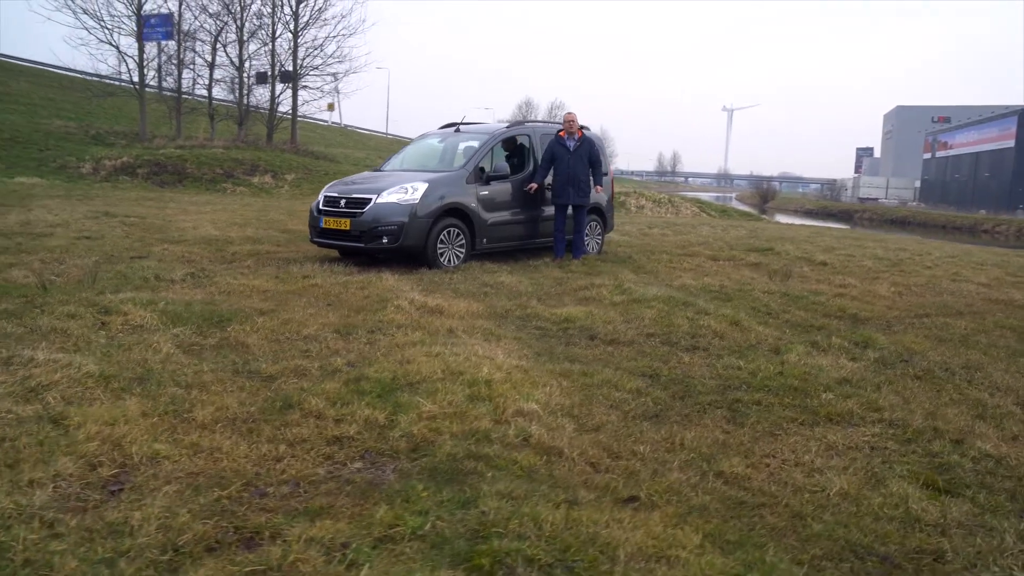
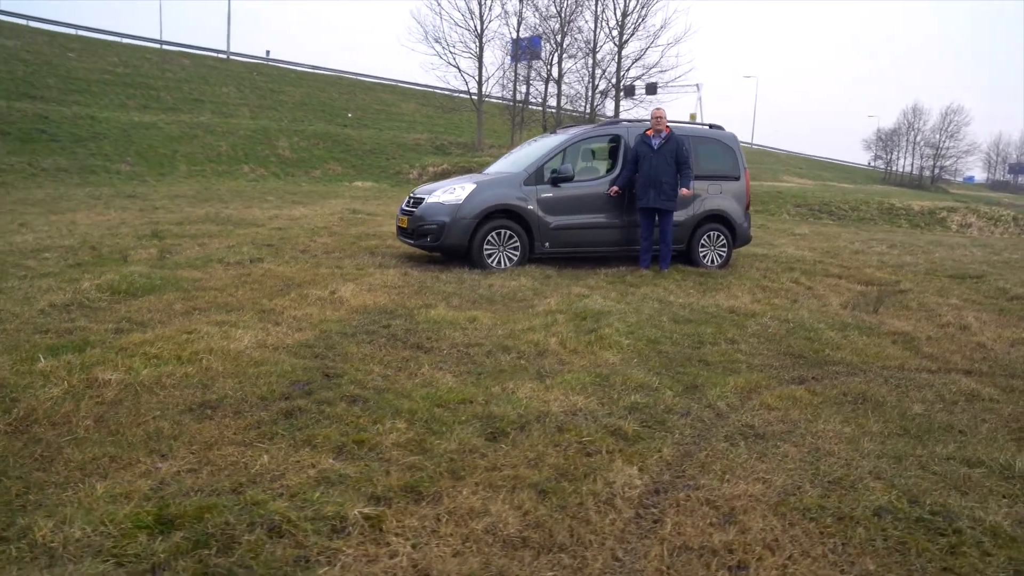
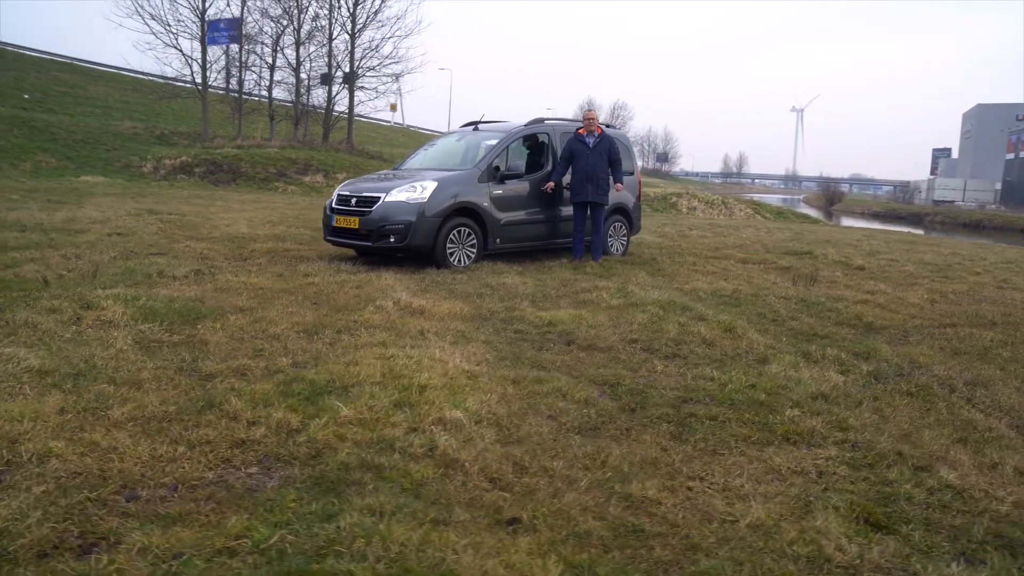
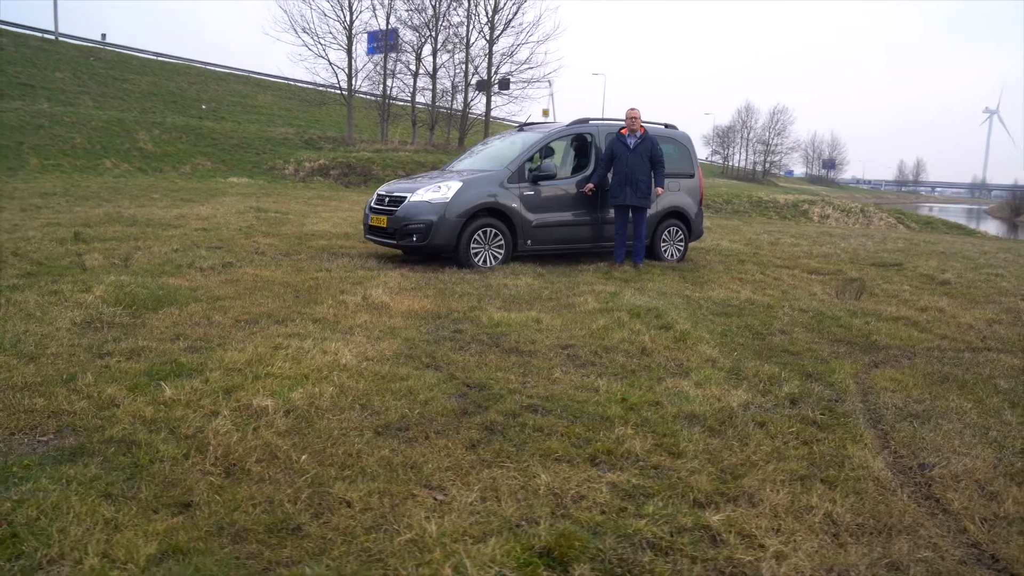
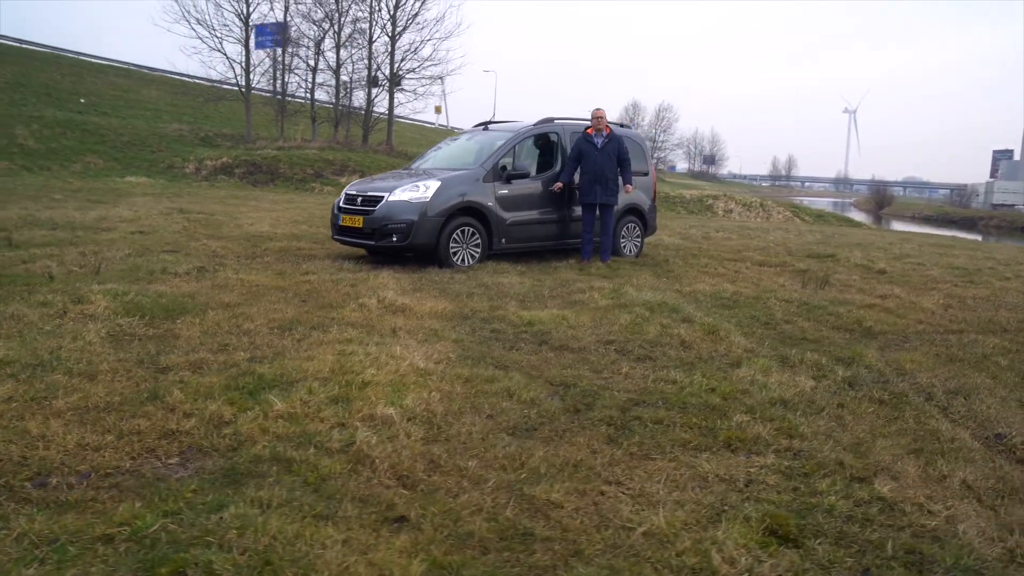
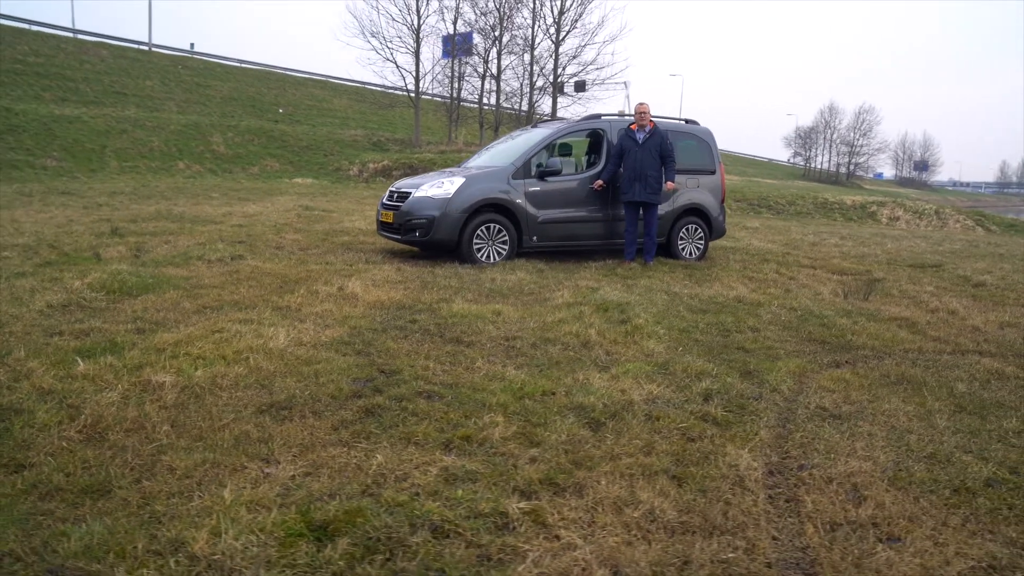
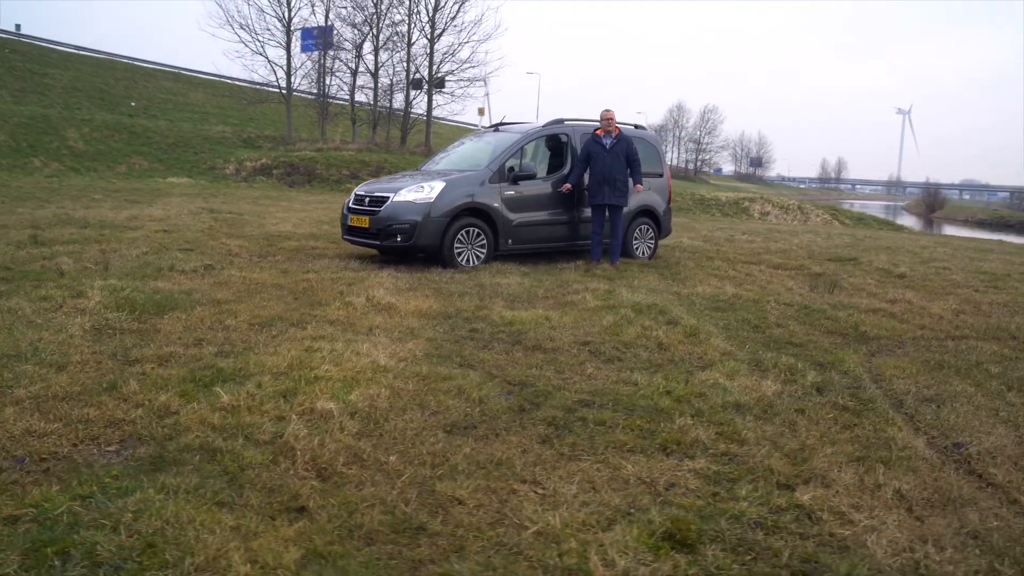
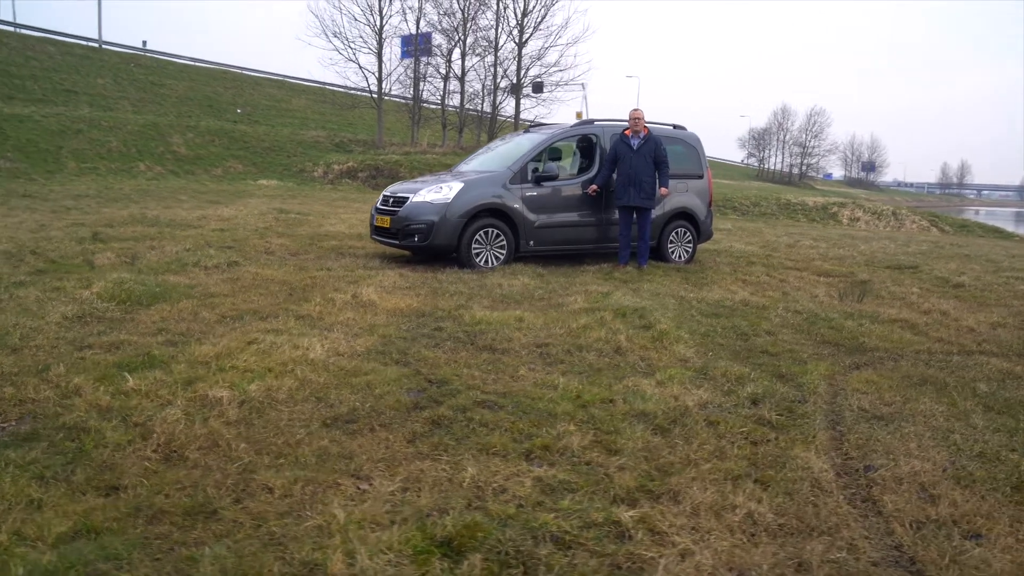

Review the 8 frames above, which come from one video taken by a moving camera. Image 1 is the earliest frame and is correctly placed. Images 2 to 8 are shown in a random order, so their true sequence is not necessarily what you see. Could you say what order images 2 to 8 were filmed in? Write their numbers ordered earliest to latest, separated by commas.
3, 5, 7, 4, 8, 6, 2
